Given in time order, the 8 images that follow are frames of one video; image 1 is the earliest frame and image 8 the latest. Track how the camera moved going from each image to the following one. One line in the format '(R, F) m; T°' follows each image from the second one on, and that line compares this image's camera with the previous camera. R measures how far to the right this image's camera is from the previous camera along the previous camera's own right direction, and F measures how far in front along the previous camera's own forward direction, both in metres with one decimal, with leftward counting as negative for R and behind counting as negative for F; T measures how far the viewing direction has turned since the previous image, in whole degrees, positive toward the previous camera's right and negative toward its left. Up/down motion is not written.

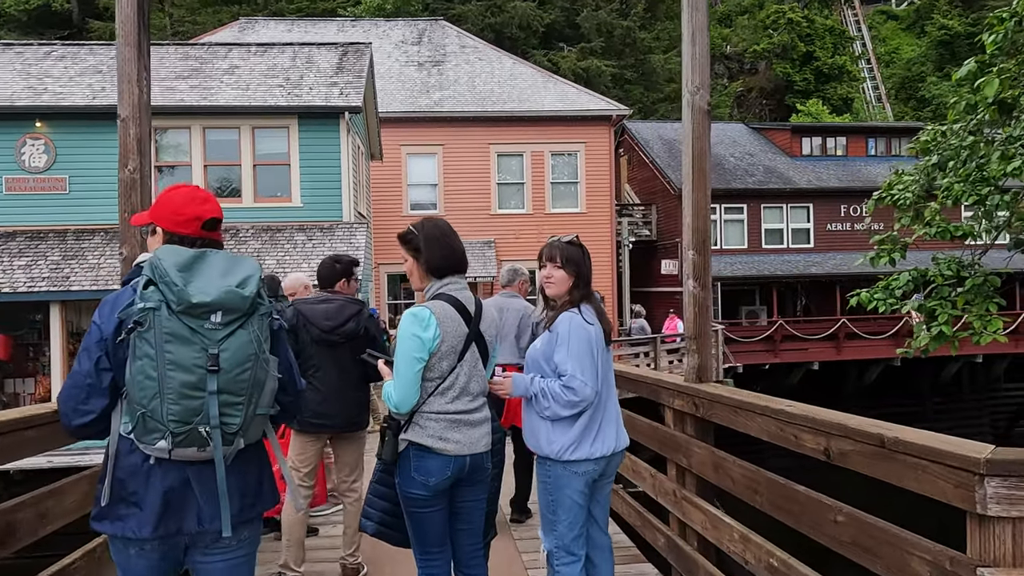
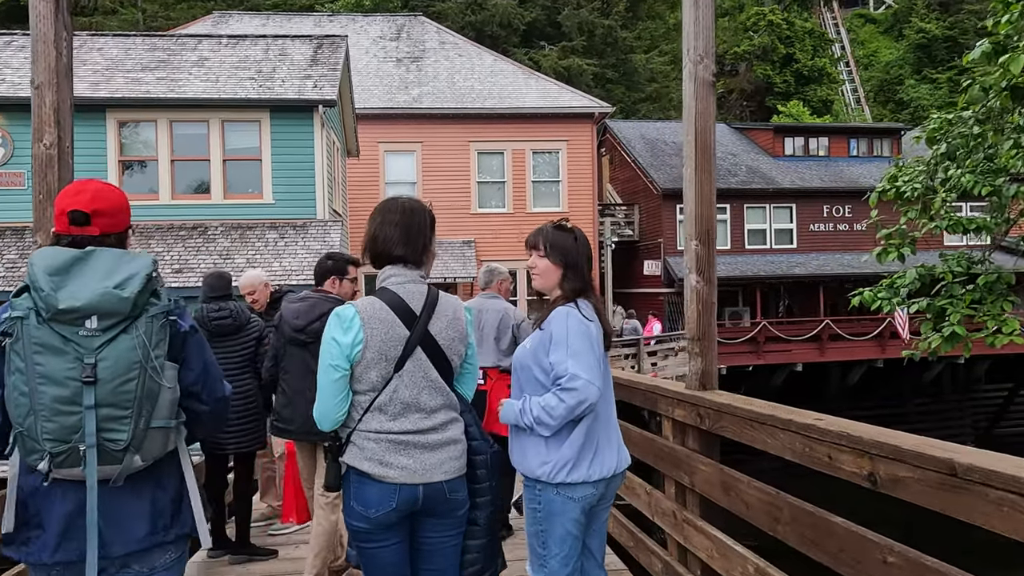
(0.0, +0.4) m; +1°
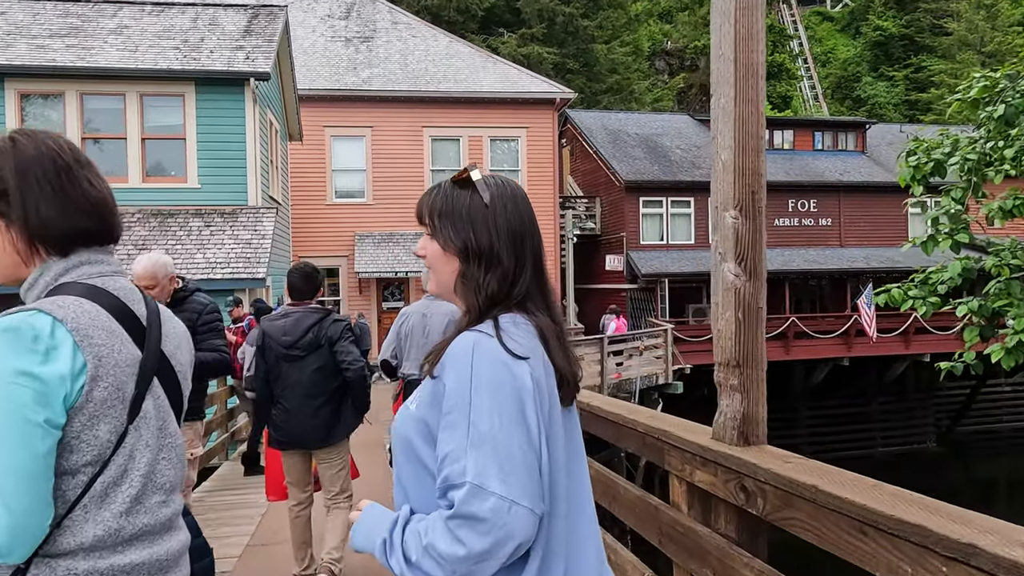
(+0.1, +1.0) m; +3°
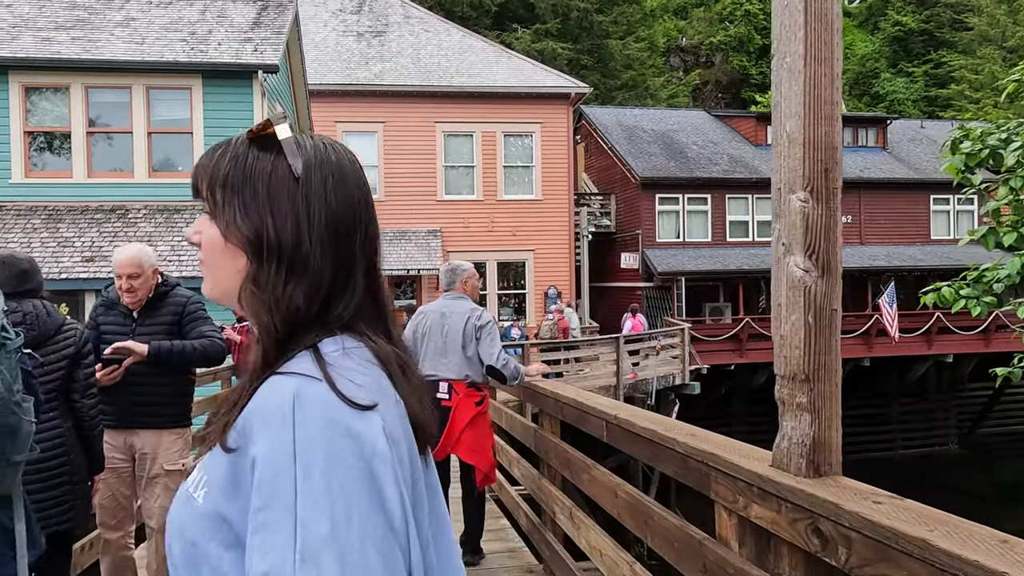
(0.0, +0.3) m; -1°
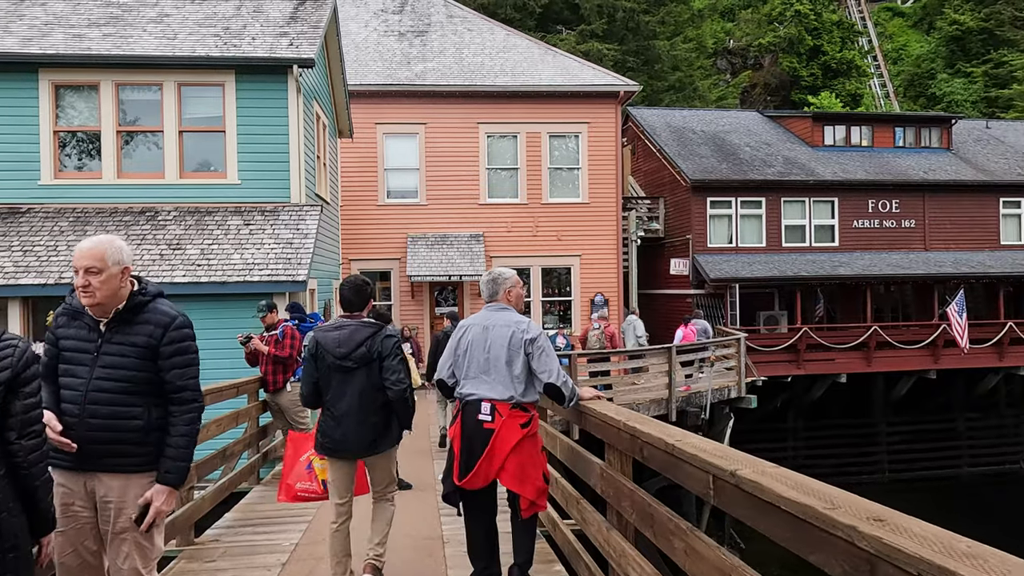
(-0.1, +0.7) m; -3°
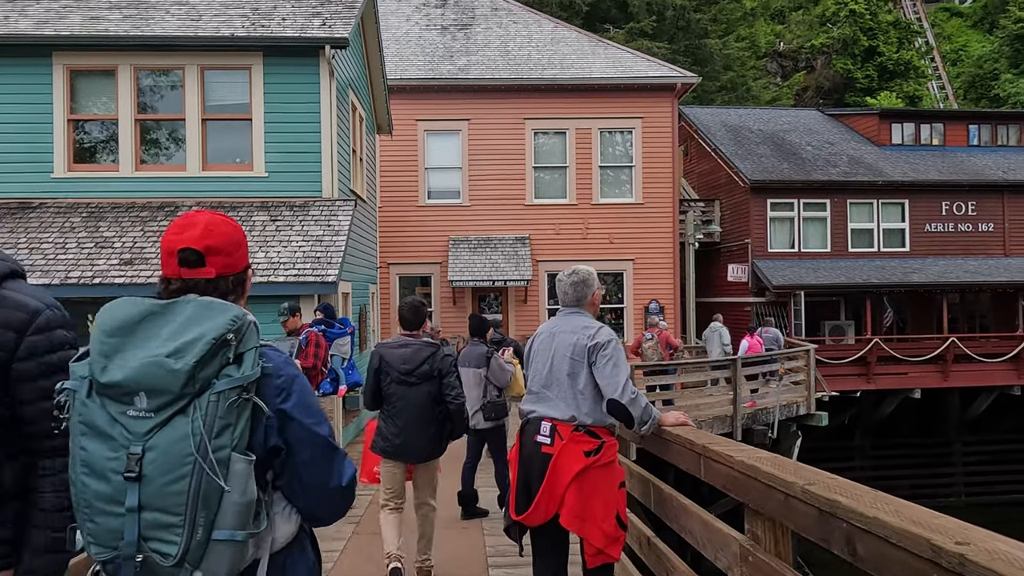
(-0.1, +1.0) m; -3°
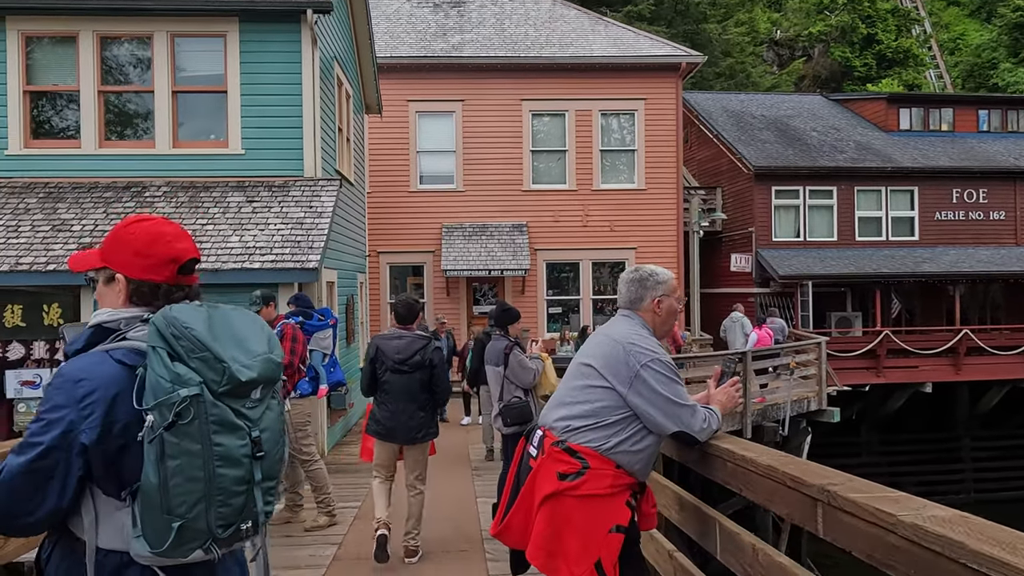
(-0.1, +0.7) m; +1°
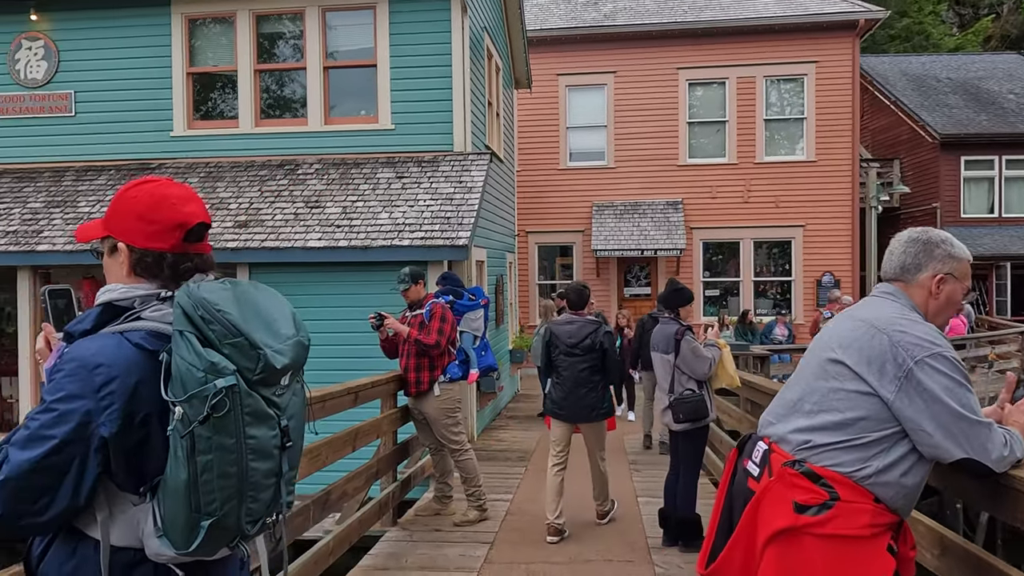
(-0.1, +0.5) m; -10°
